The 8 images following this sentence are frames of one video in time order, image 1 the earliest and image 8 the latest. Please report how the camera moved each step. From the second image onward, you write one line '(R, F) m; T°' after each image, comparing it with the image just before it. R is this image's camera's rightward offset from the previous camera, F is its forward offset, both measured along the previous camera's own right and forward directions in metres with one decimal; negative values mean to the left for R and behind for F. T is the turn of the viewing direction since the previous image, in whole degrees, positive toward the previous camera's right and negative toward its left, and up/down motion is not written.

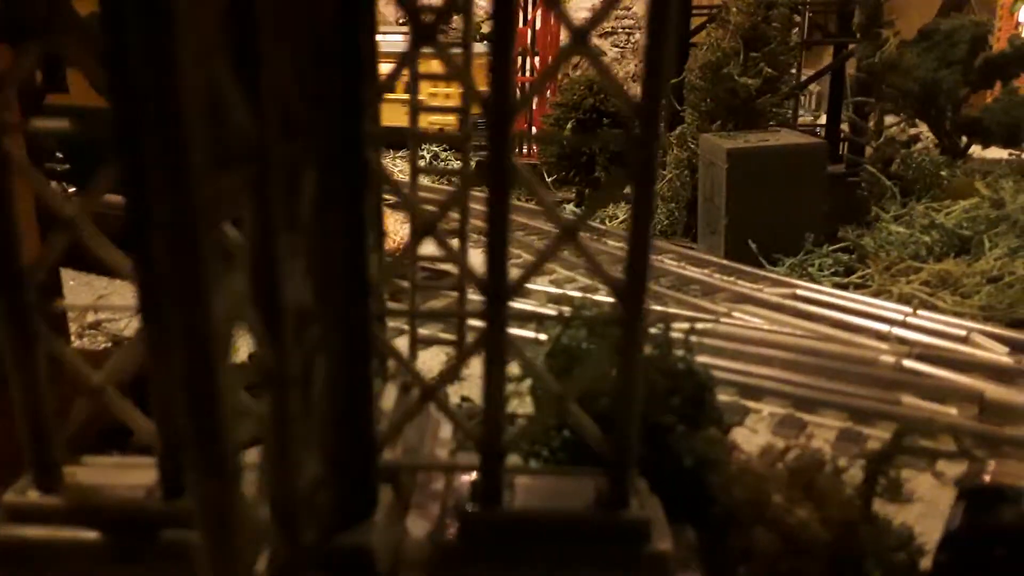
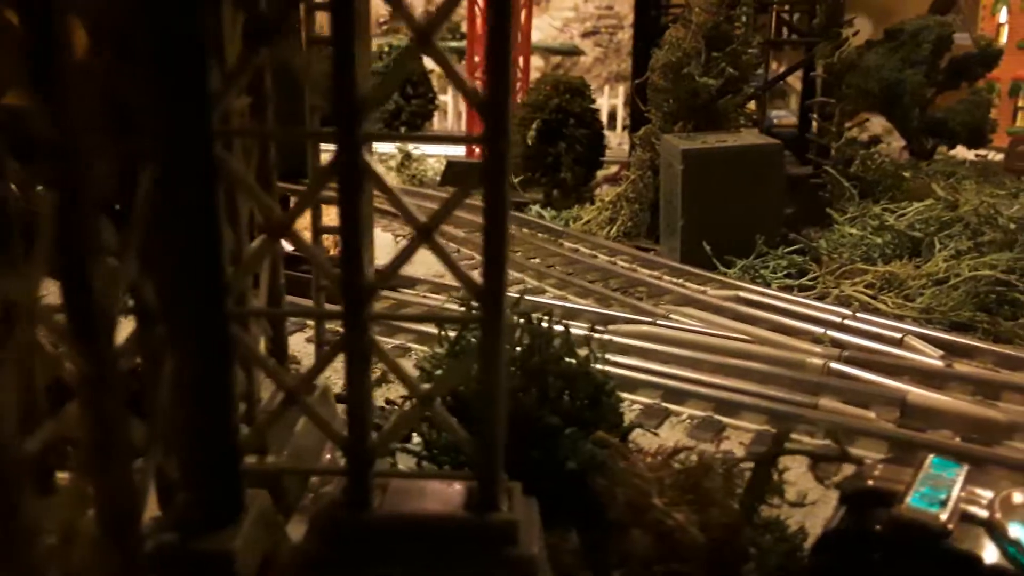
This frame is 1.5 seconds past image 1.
(+0.4, 0.0) m; 0°
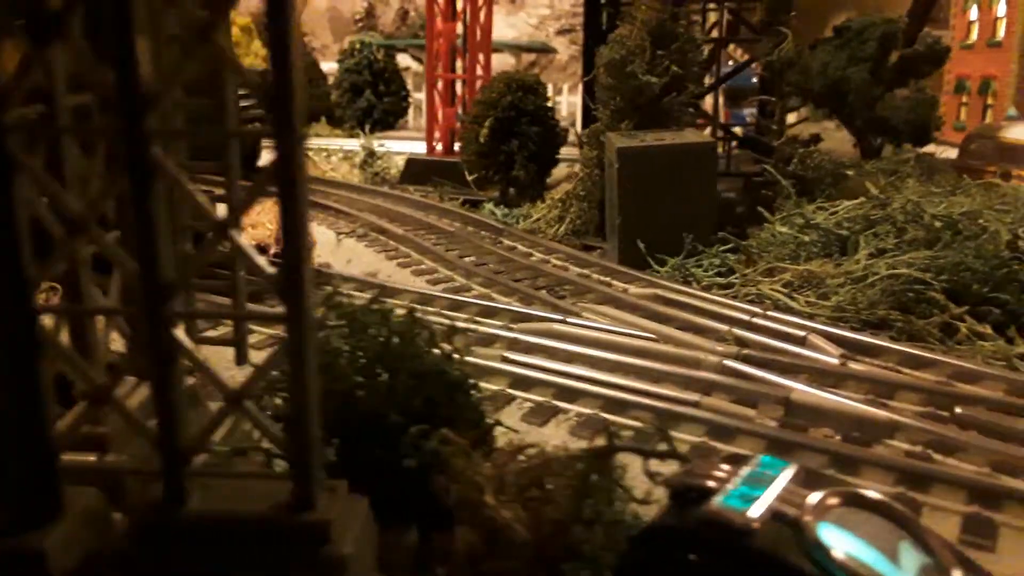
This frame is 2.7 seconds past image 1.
(+0.6, 0.0) m; 0°
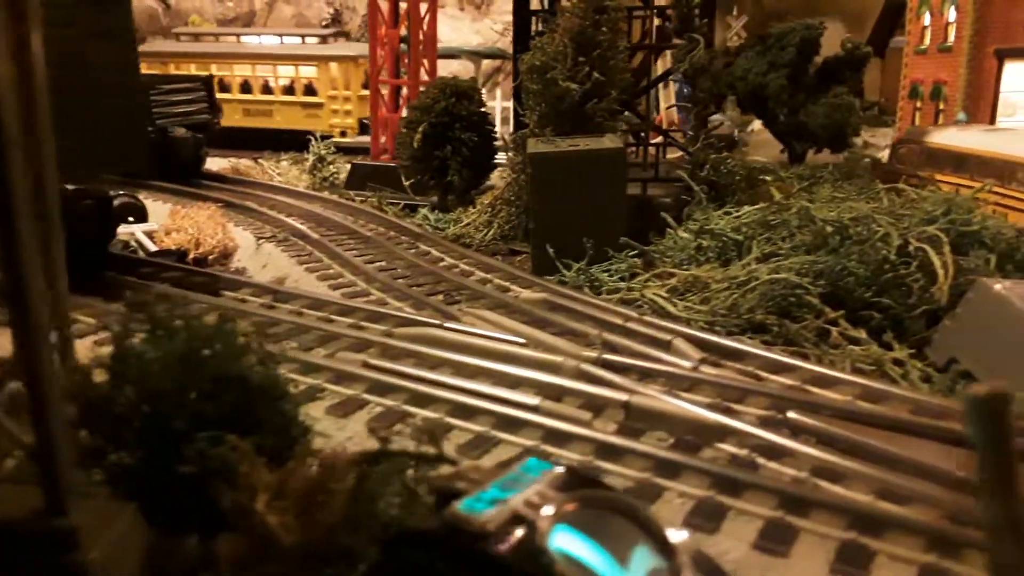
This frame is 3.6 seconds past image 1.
(+0.7, 0.0) m; 0°
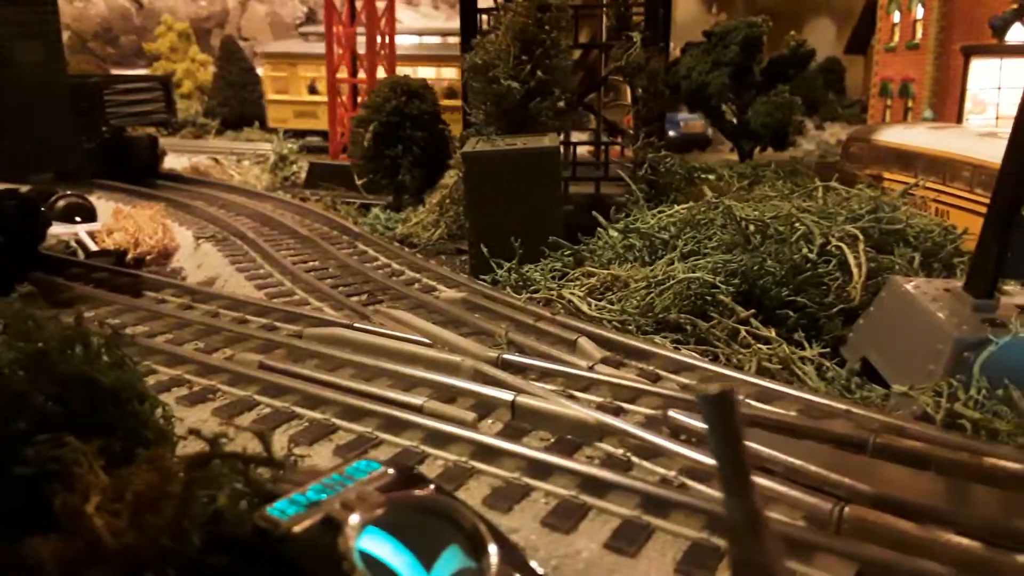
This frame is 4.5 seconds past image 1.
(+0.5, 0.0) m; 0°
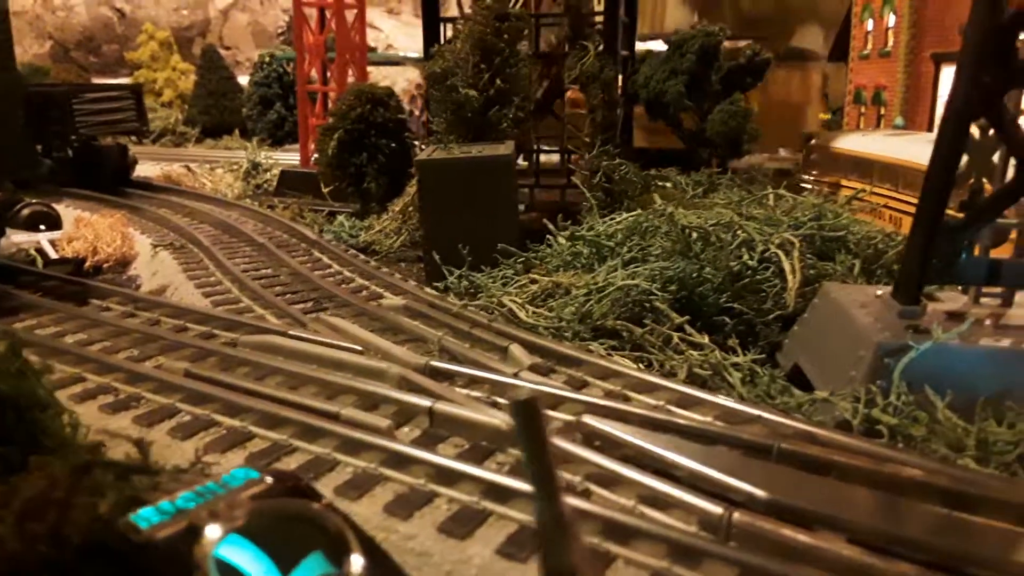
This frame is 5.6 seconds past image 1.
(+0.4, 0.0) m; 0°
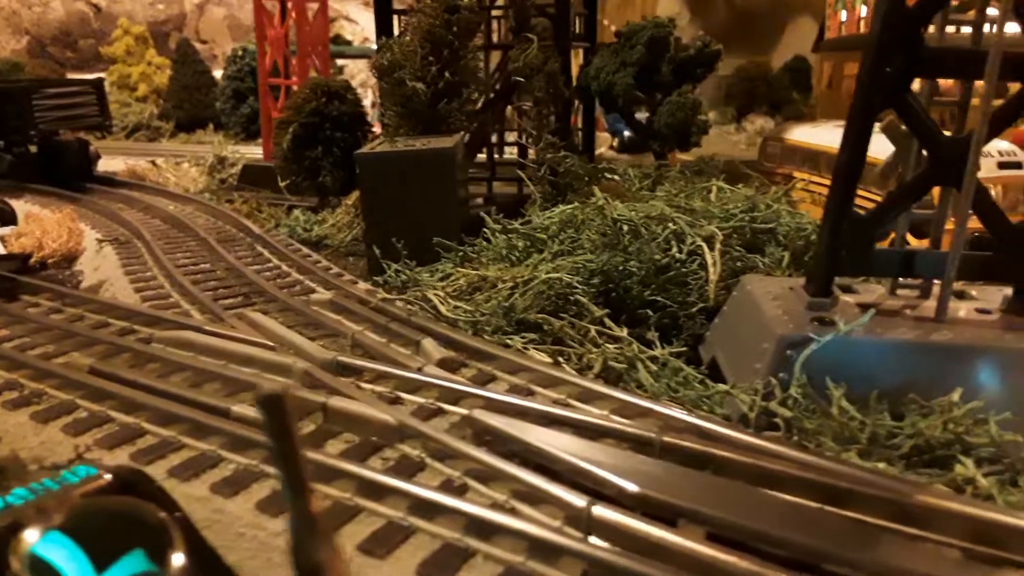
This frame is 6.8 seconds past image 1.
(+0.5, 0.0) m; 0°
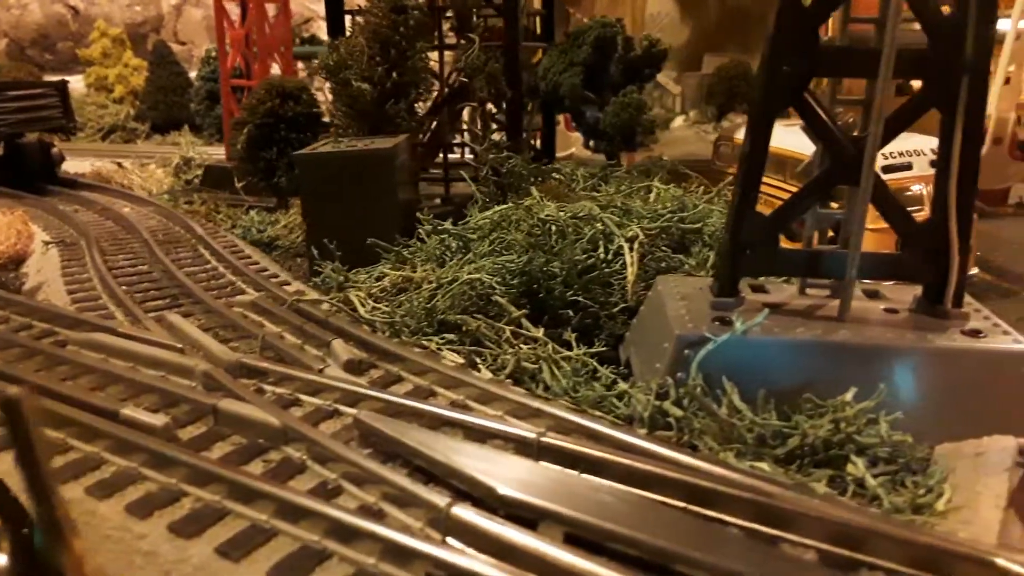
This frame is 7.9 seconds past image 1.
(+0.5, 0.0) m; 0°
